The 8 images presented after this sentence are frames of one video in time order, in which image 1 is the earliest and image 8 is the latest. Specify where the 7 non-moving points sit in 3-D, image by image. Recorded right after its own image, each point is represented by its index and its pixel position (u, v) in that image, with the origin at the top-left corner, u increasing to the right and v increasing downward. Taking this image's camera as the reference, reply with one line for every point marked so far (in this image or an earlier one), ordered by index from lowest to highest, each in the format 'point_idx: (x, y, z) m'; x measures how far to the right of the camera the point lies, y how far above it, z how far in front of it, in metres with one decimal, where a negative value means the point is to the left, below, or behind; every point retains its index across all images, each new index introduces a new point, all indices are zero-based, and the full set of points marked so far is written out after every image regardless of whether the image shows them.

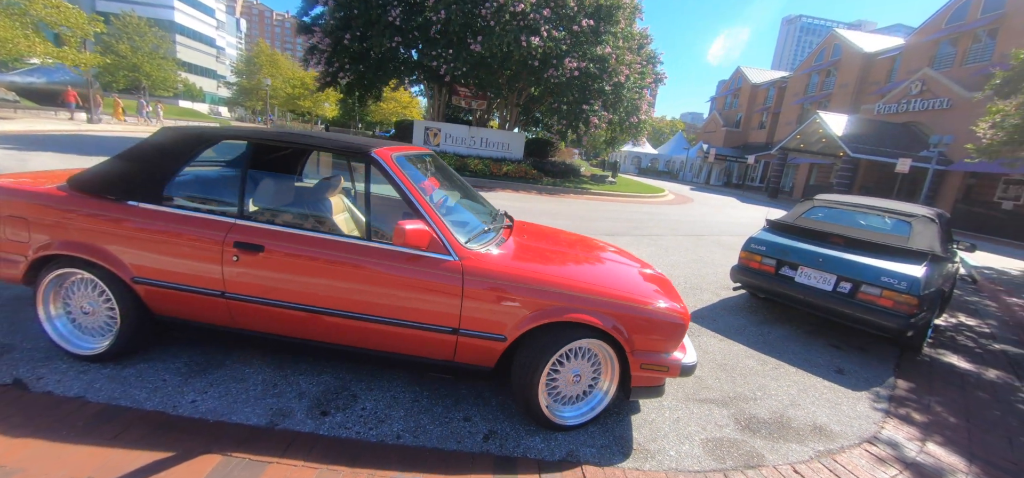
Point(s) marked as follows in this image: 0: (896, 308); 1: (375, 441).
0: (+3.8, -0.7, +3.8) m
1: (-0.7, -1.1, +2.1) m
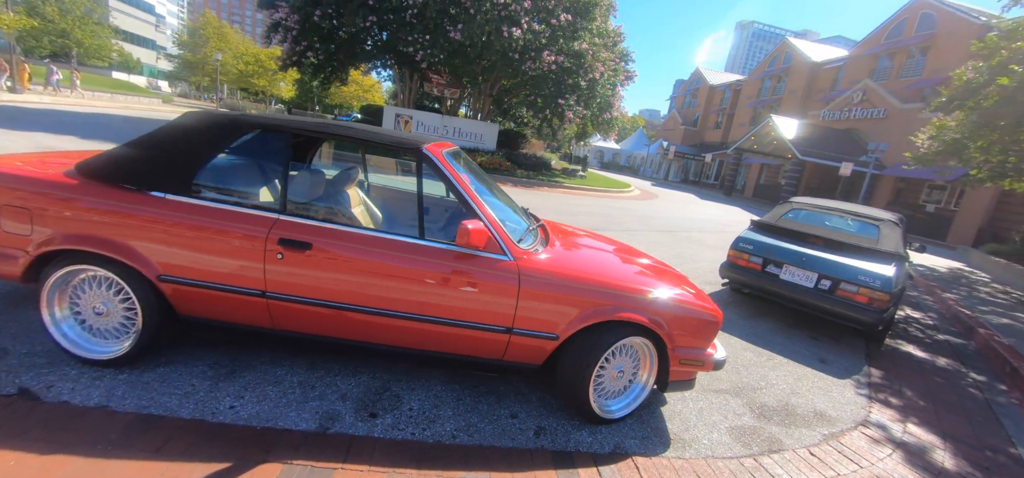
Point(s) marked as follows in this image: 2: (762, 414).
0: (+3.9, -0.7, +4.2) m
1: (-0.4, -1.1, +2.0) m
2: (+1.9, -1.3, +2.9) m
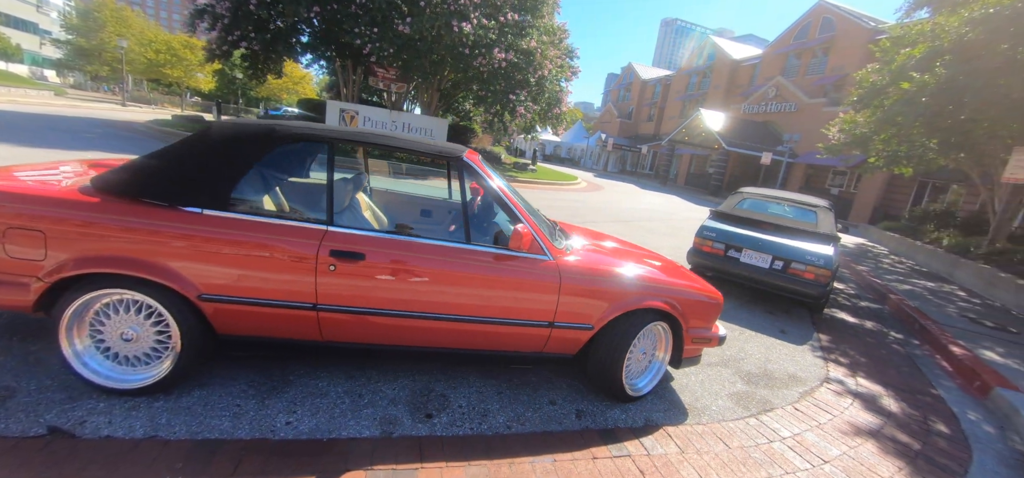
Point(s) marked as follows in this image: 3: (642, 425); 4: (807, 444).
0: (+3.8, -0.5, +4.9) m
1: (-0.1, -1.1, +2.2) m
2: (+2.0, -1.2, +3.3) m
3: (+0.8, -1.2, +2.5) m
4: (+2.0, -1.4, +2.6) m
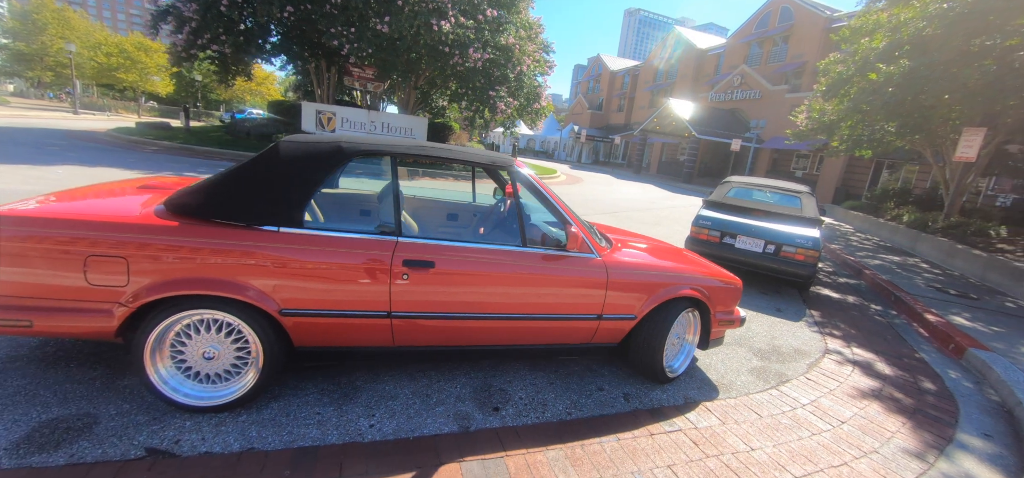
0: (+4.0, -0.3, +5.3) m
1: (+0.3, -1.1, +2.4) m
2: (+2.3, -1.1, +3.6) m
3: (+1.2, -1.1, +2.7) m
4: (+2.3, -1.3, +2.9) m
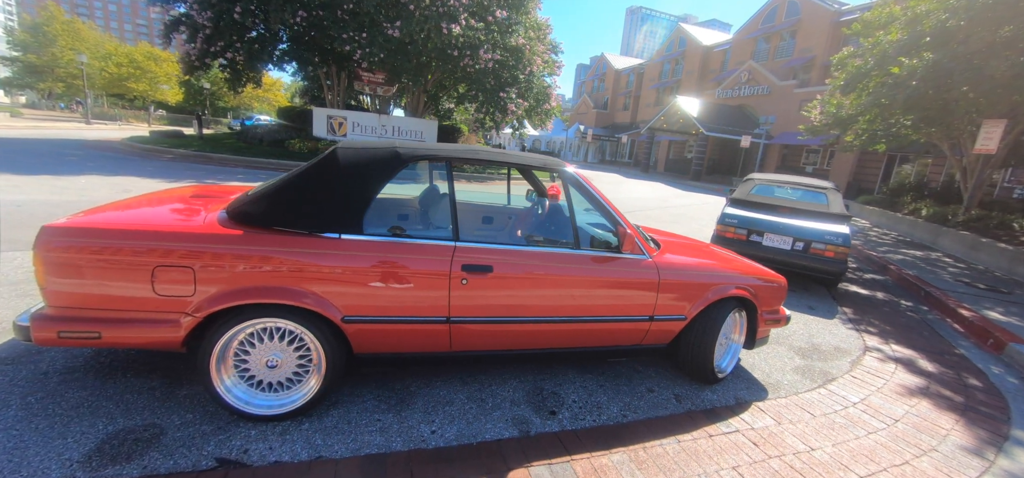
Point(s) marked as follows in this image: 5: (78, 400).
0: (+4.4, -0.2, +5.3) m
1: (+0.6, -1.1, +2.4) m
2: (+2.7, -1.1, +3.6) m
3: (+1.5, -1.1, +2.7) m
4: (+2.7, -1.2, +2.9) m
5: (-2.4, -0.9, +2.1) m
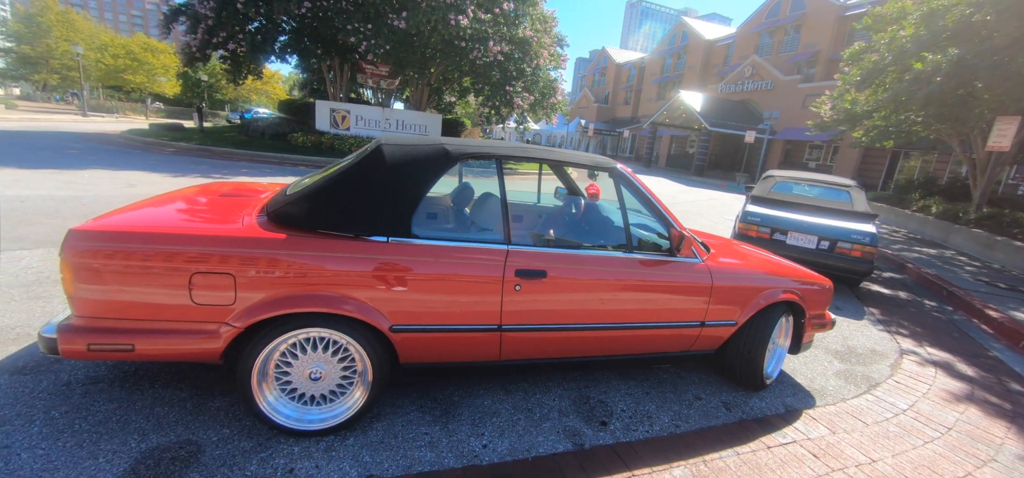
0: (+4.6, -0.2, +5.2) m
1: (+0.9, -1.1, +2.3) m
2: (+3.0, -1.1, +3.5) m
3: (+1.8, -1.1, +2.6) m
4: (+3.0, -1.2, +2.8) m
5: (-2.1, -0.9, +2.0) m
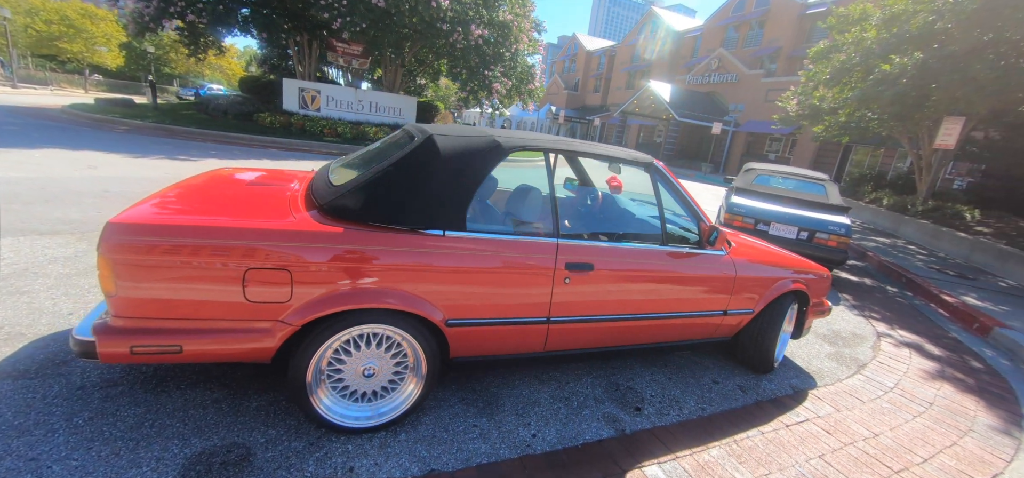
0: (+4.6, -0.1, +5.6) m
1: (+1.1, -1.1, +2.4) m
2: (+3.1, -1.0, +3.8) m
3: (+2.0, -1.1, +2.8) m
4: (+3.1, -1.2, +3.1) m
5: (-1.8, -0.9, +1.9) m
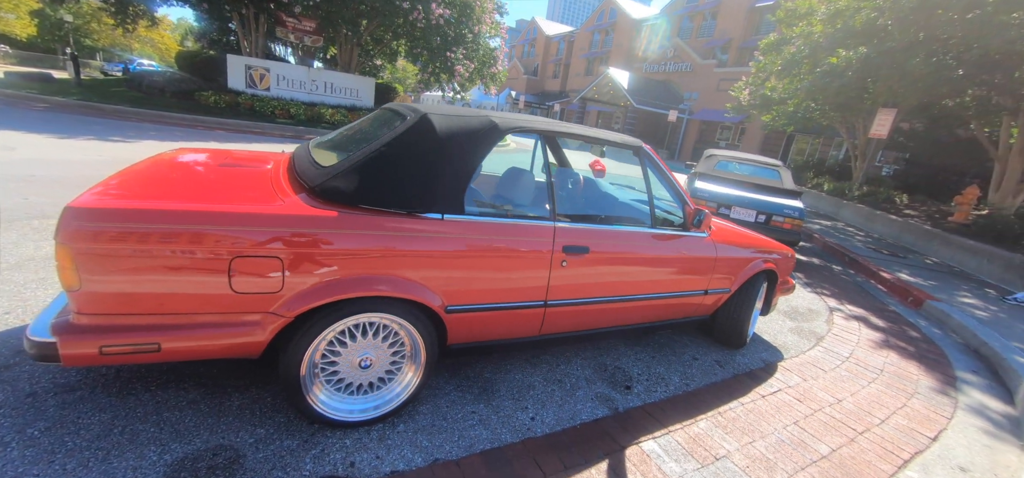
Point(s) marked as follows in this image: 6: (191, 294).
0: (+4.3, +0.2, +6.0) m
1: (+1.1, -1.0, +2.5) m
2: (+2.9, -0.8, +4.1) m
3: (+1.9, -1.0, +3.0) m
4: (+3.0, -1.0, +3.4) m
5: (-1.8, -0.8, +1.7) m
6: (-1.2, -0.2, +1.5) m
